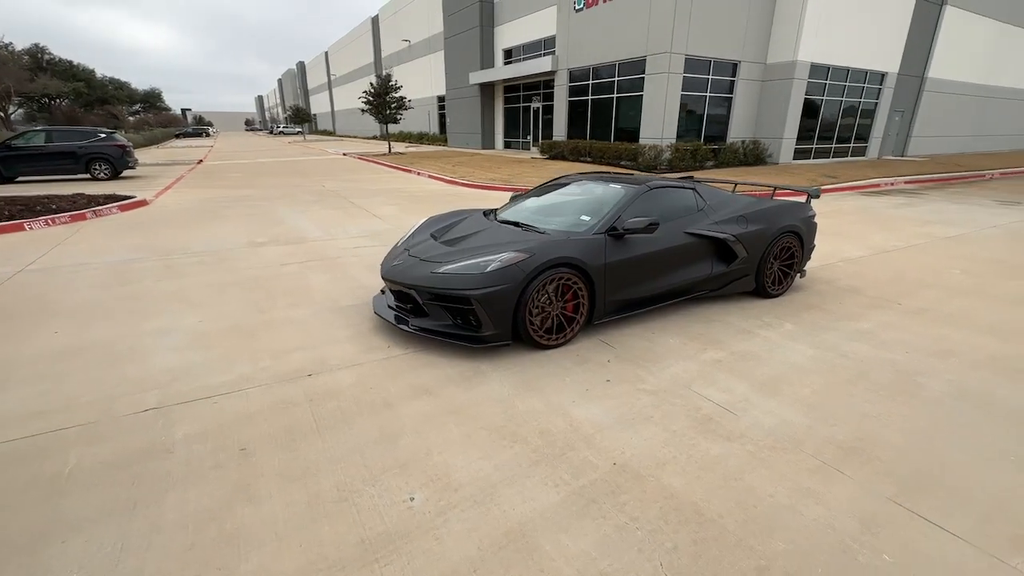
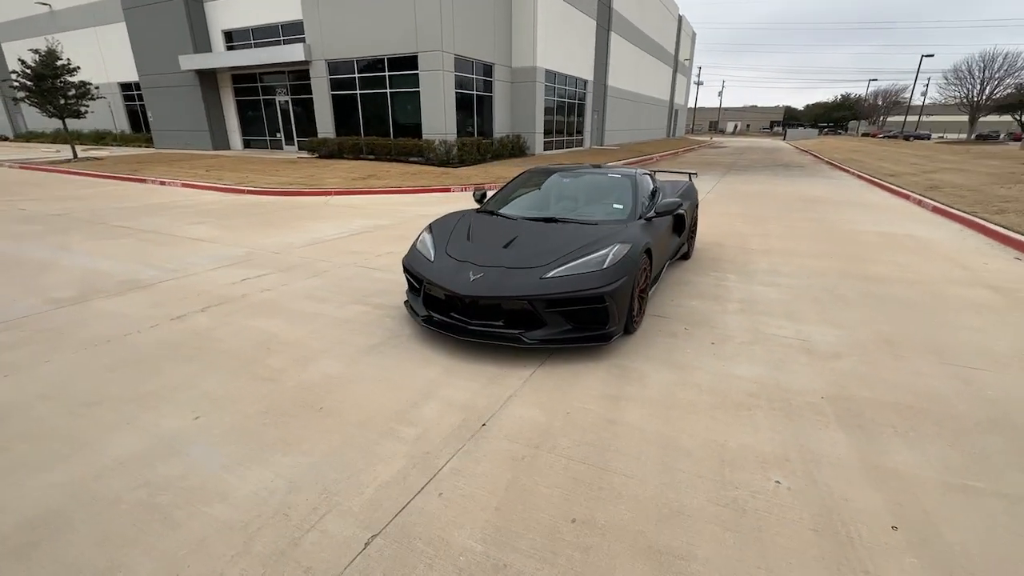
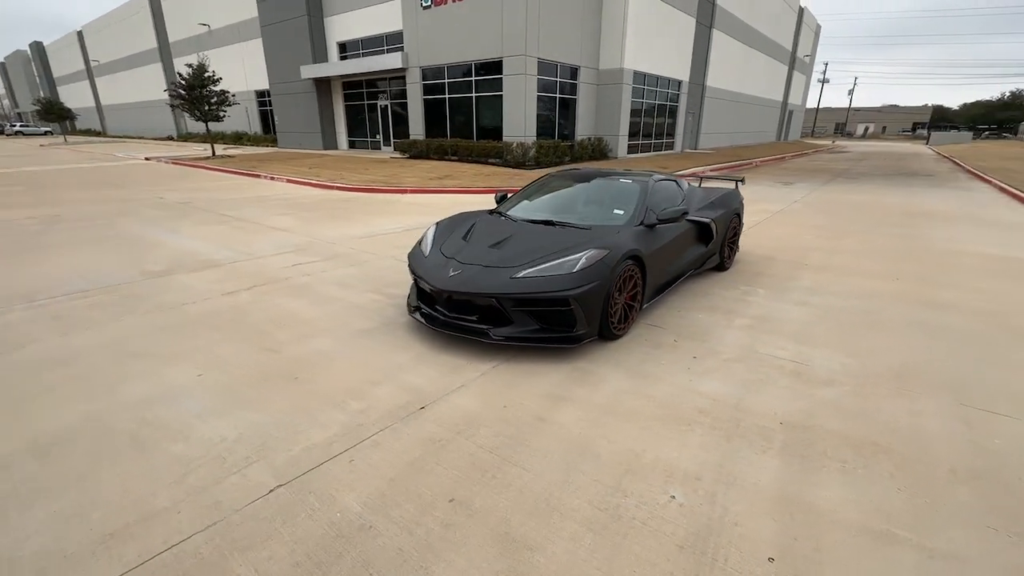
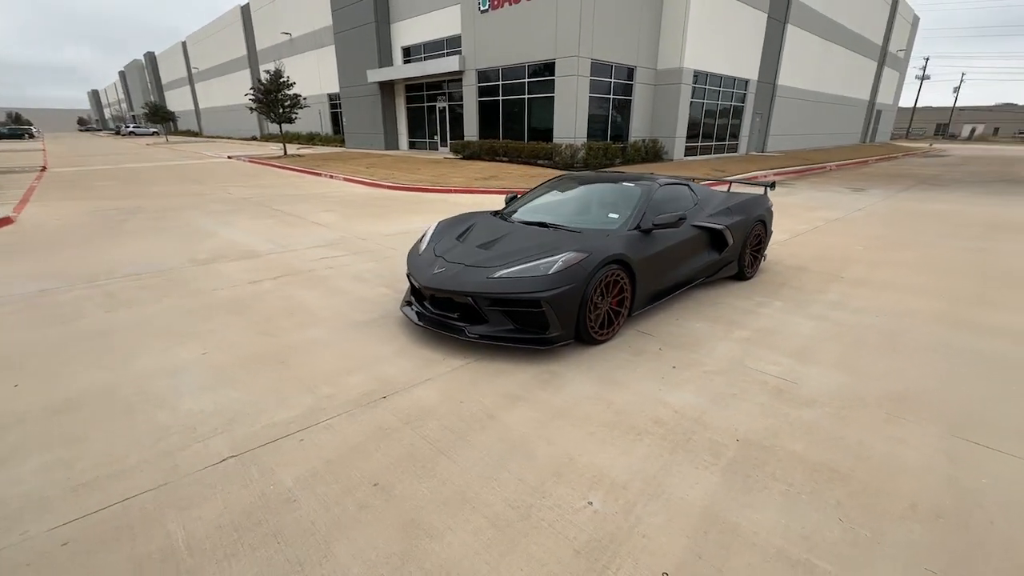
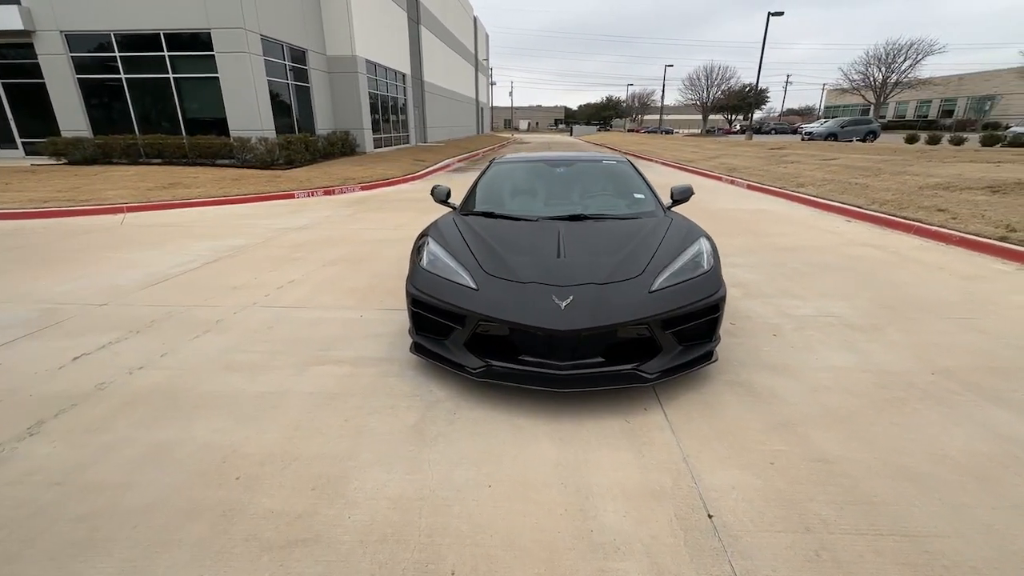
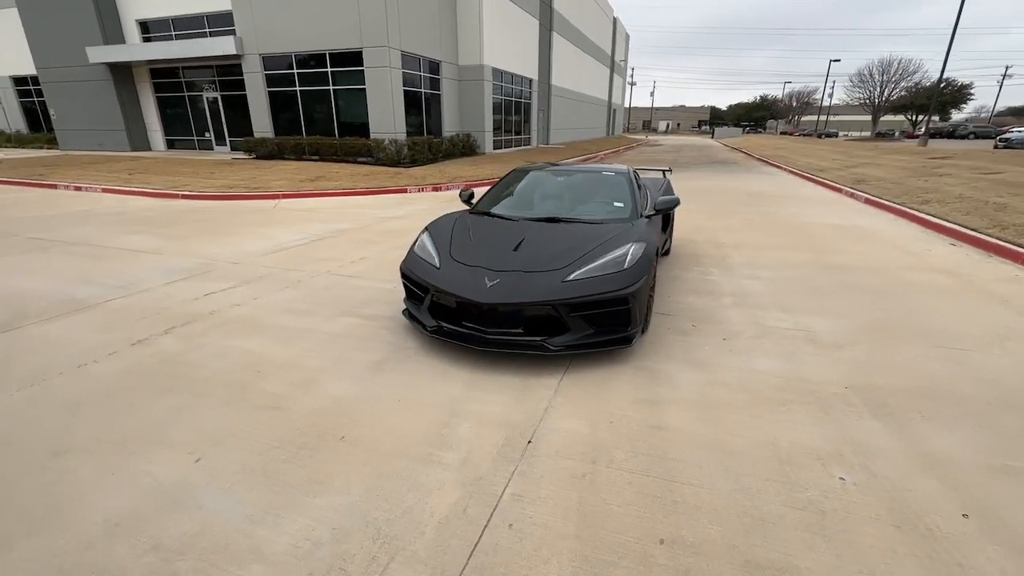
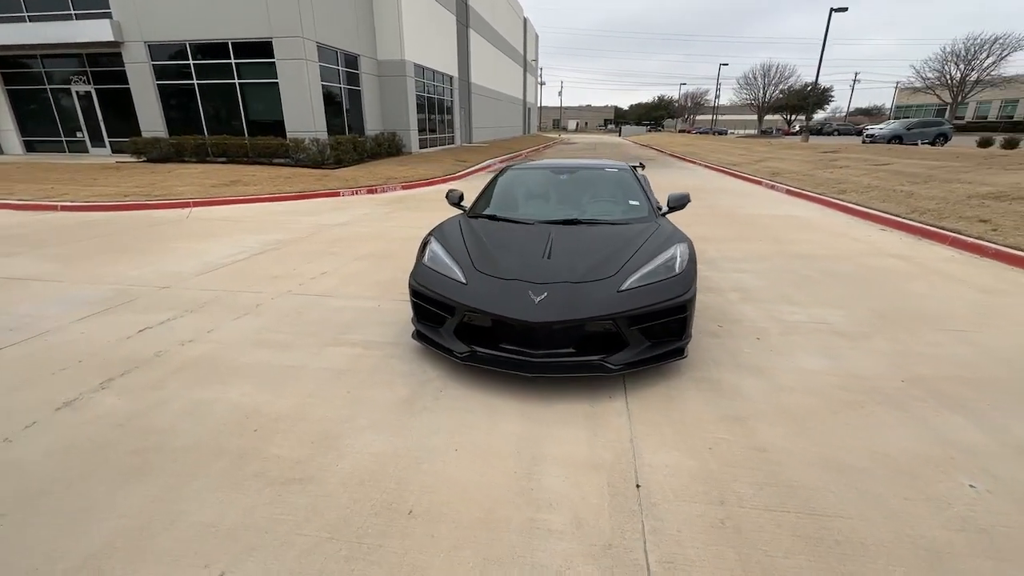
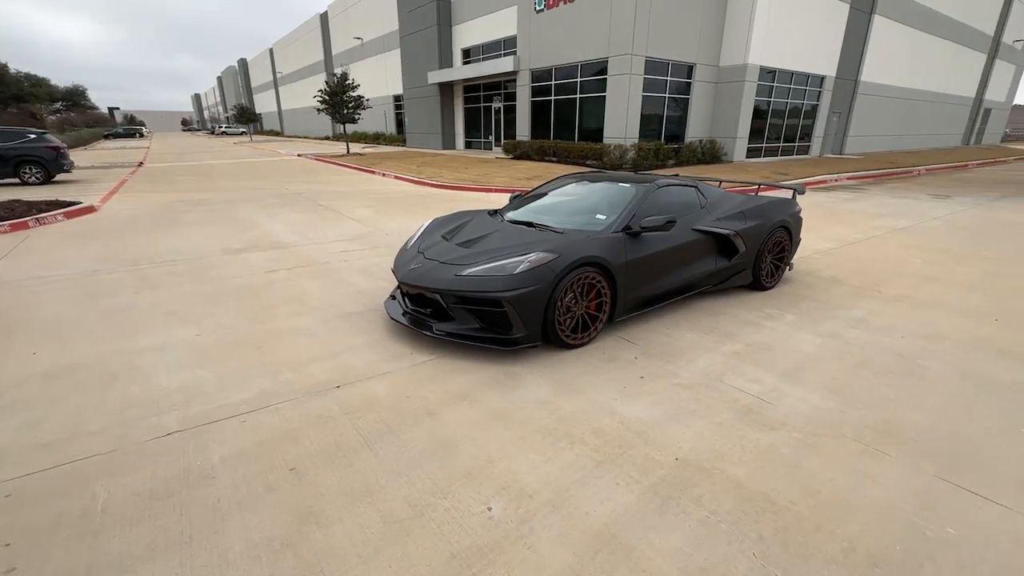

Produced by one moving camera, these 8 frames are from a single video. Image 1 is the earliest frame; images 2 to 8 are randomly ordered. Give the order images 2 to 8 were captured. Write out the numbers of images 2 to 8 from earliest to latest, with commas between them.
8, 4, 3, 2, 6, 7, 5
